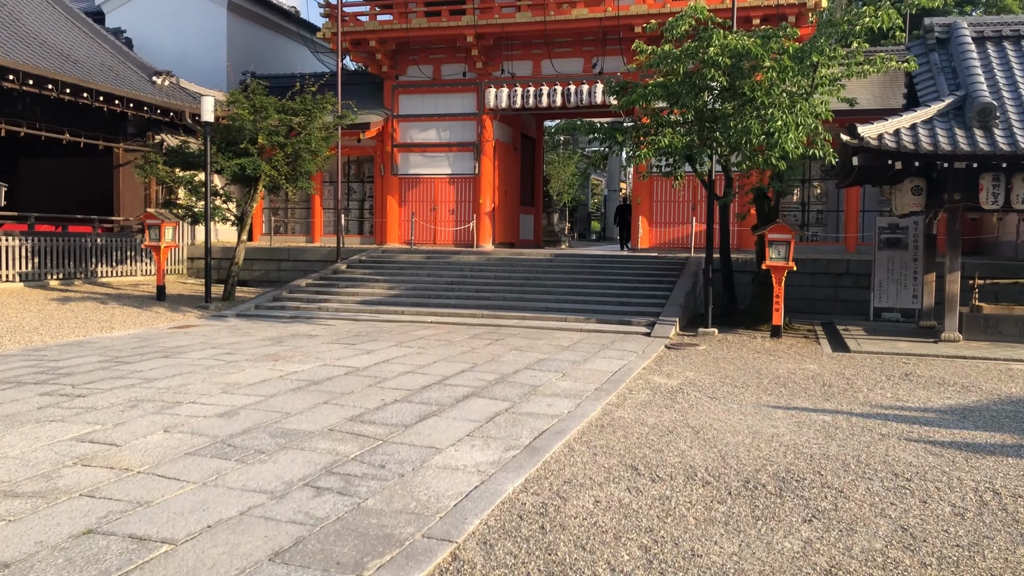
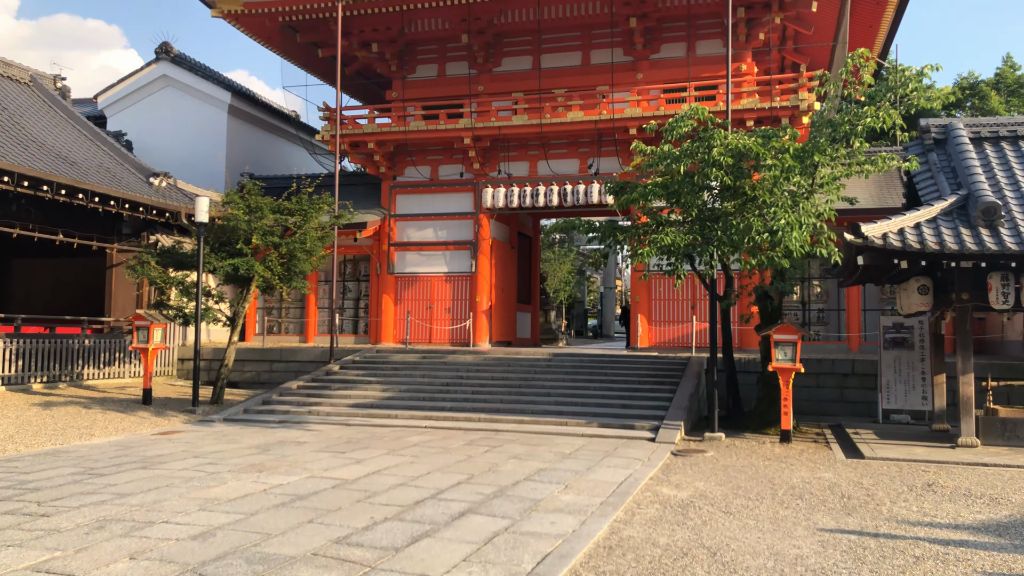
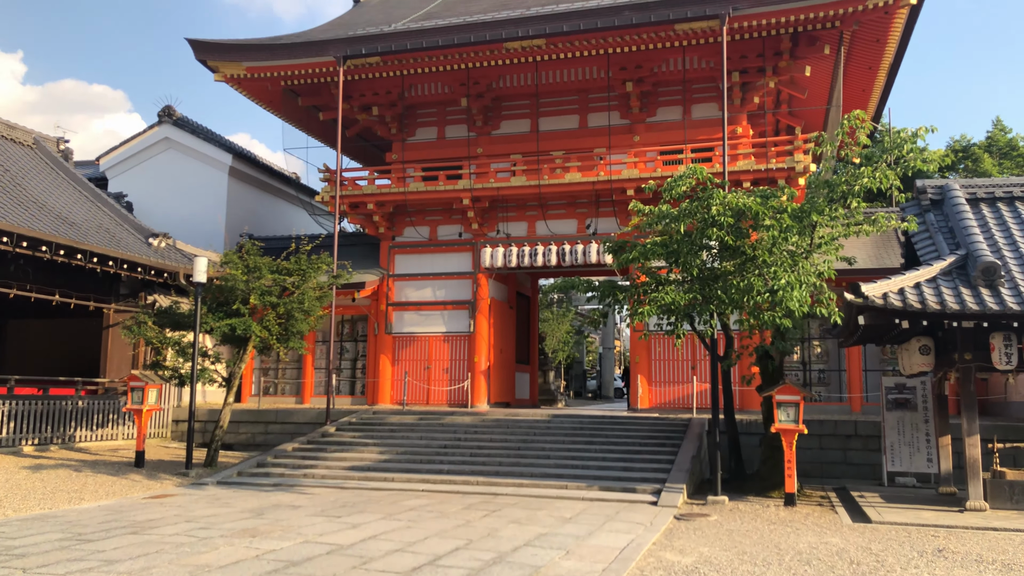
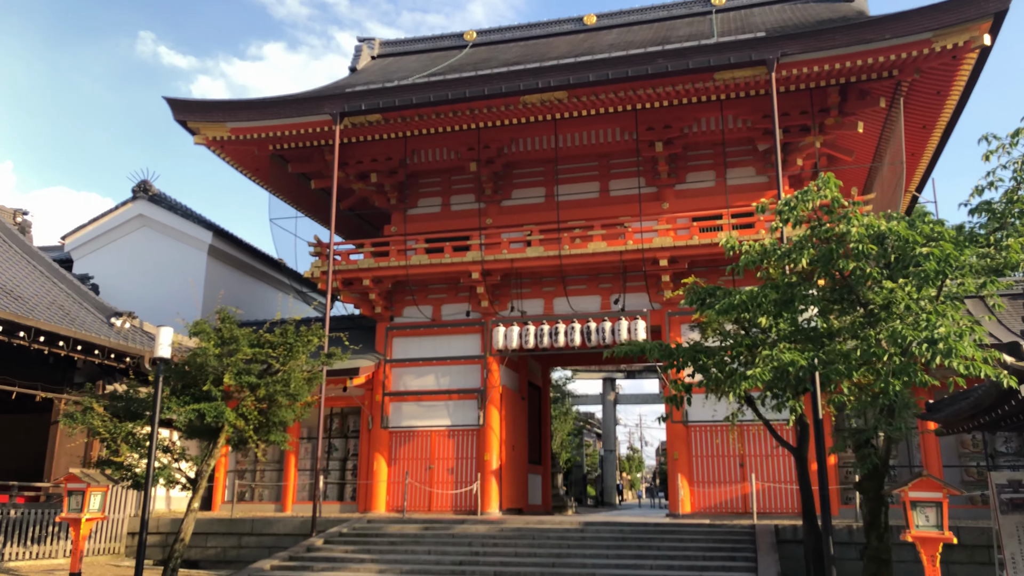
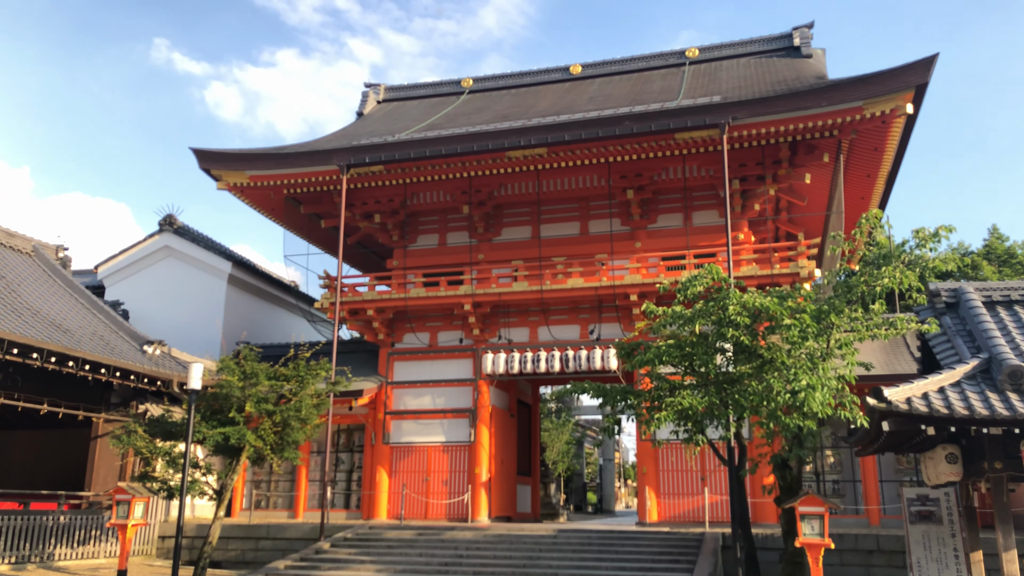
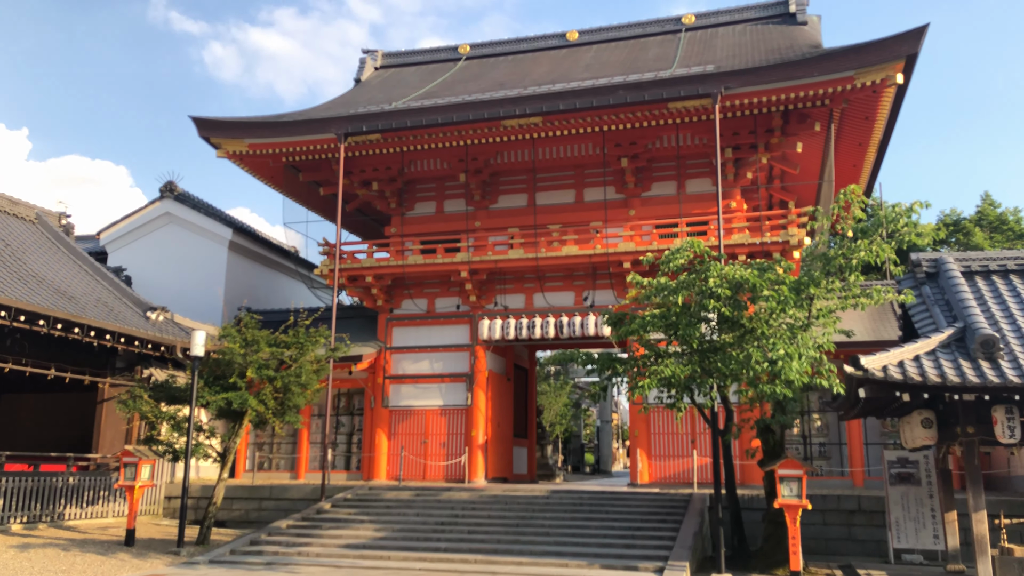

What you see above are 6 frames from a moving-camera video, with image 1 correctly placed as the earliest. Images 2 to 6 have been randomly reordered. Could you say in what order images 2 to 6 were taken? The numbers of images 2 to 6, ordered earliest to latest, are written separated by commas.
2, 3, 6, 5, 4
